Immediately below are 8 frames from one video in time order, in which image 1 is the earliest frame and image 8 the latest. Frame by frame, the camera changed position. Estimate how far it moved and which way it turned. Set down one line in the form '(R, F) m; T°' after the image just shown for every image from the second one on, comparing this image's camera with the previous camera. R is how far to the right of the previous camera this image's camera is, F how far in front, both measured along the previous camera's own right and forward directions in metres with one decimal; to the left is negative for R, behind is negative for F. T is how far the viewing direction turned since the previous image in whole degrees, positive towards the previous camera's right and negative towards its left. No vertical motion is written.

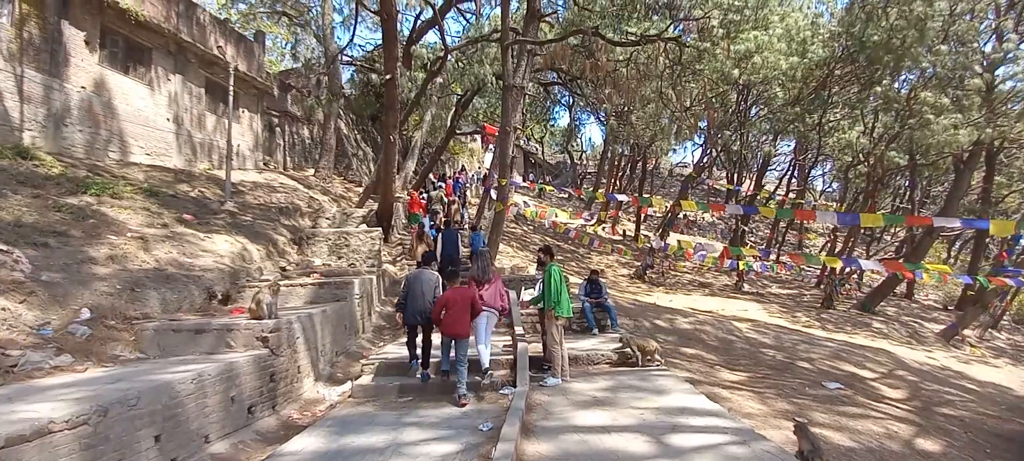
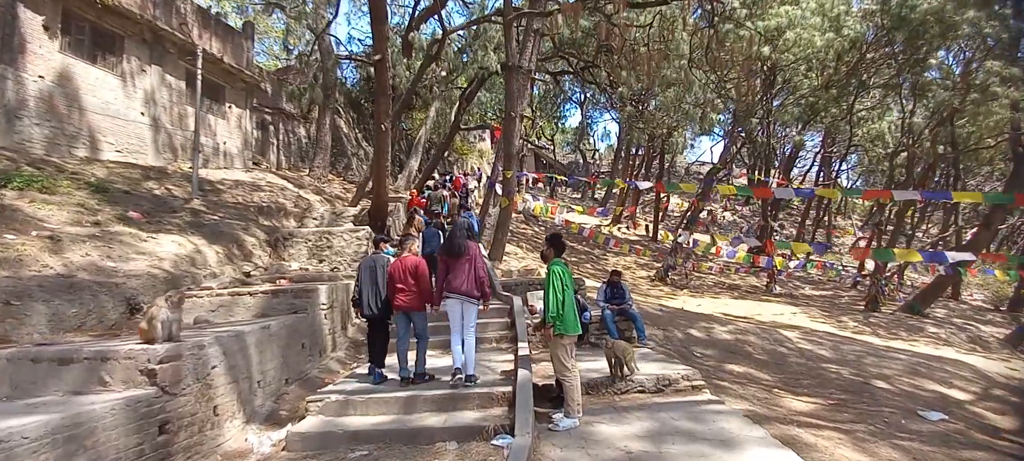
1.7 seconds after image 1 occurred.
(+0.2, +1.8) m; -1°
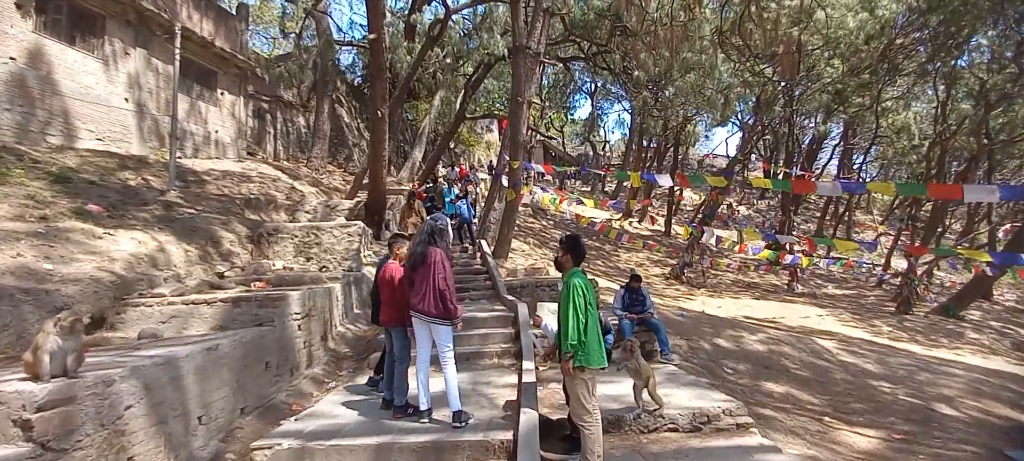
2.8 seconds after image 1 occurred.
(0.0, +1.1) m; -1°
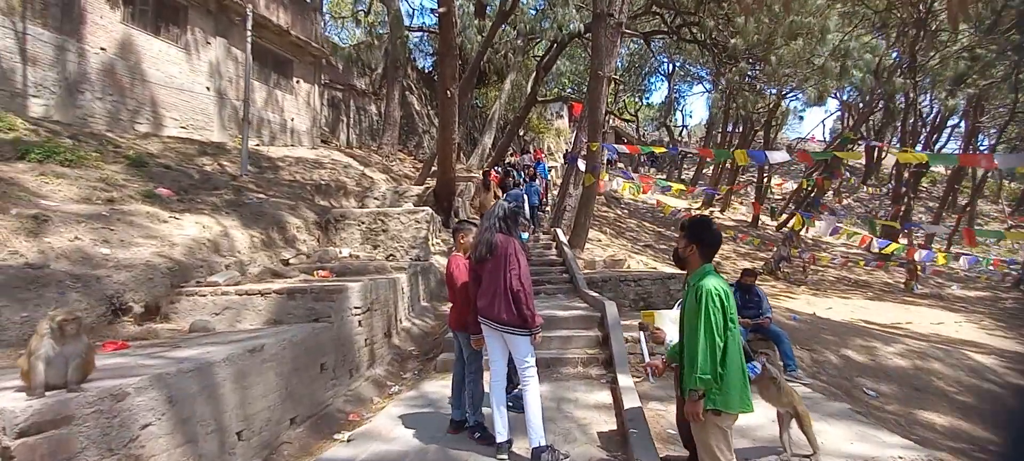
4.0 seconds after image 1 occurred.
(-0.3, +1.0) m; -8°
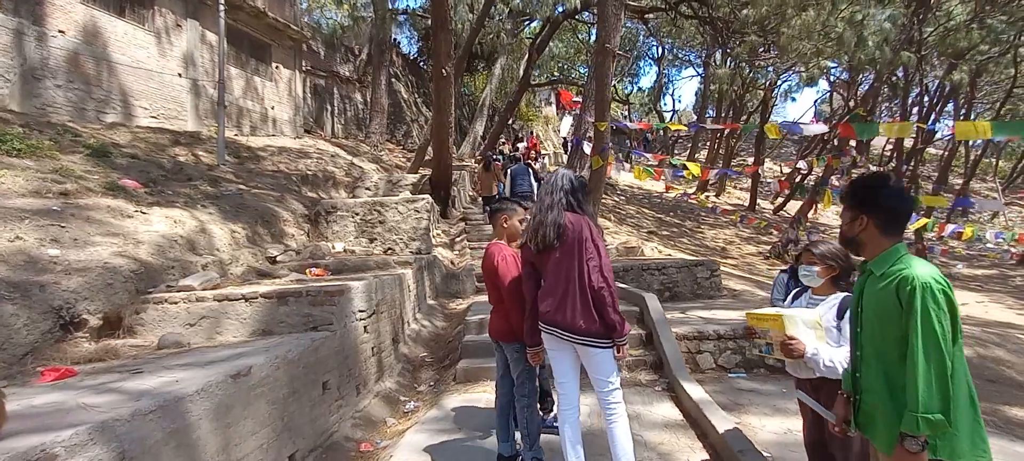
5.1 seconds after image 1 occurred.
(-0.4, +0.8) m; +2°
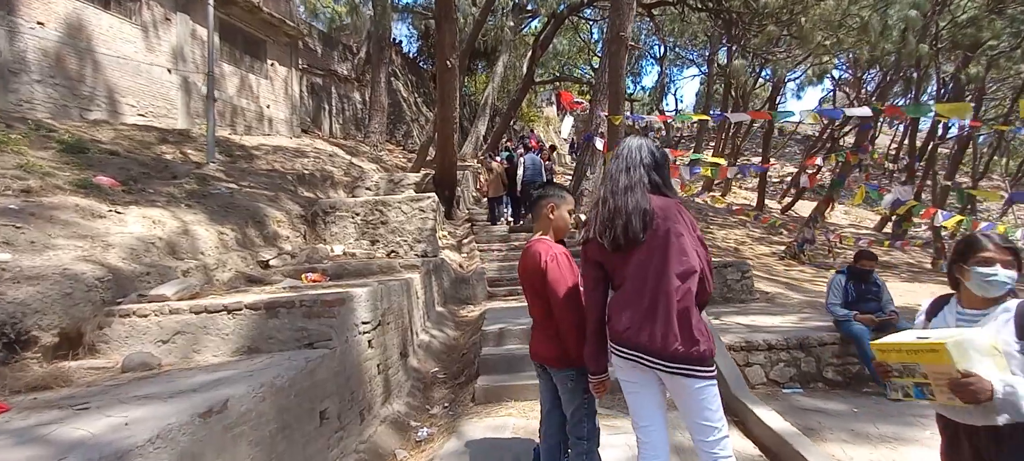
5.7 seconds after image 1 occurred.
(-0.2, +0.7) m; 0°
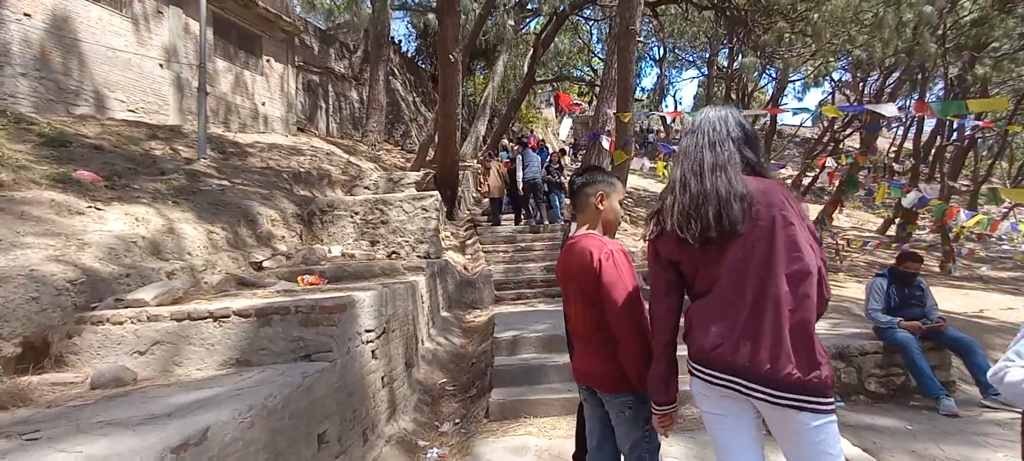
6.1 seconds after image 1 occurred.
(-0.2, +0.4) m; 0°
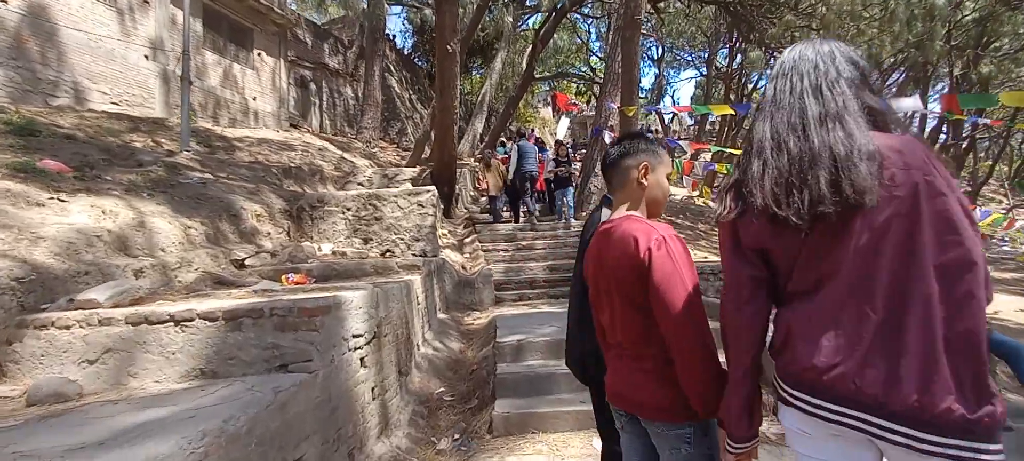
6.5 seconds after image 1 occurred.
(-0.1, +0.4) m; 0°
